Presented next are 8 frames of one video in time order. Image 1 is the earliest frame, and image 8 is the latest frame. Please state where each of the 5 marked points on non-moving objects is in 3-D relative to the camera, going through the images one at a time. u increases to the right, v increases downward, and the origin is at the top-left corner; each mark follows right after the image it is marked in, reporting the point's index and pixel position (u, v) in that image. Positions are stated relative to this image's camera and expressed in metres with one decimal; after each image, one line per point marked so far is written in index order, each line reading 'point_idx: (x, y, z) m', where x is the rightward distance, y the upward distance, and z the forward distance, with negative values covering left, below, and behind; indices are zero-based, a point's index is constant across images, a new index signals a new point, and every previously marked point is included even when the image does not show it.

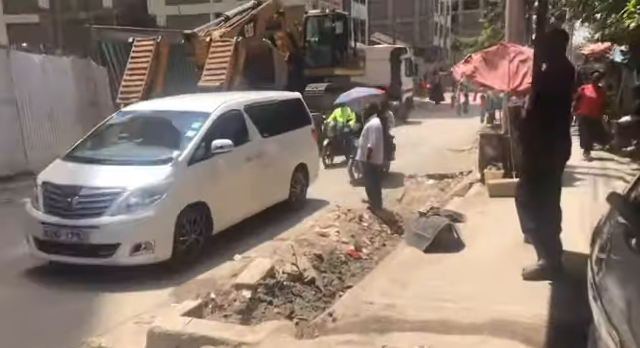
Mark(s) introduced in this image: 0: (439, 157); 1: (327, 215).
0: (+3.0, +0.4, +15.7) m
1: (+0.1, -0.6, +9.7) m
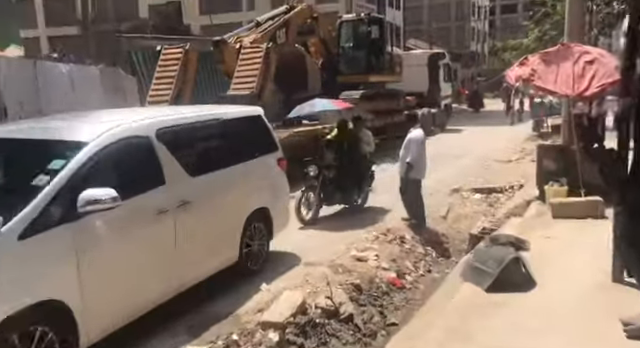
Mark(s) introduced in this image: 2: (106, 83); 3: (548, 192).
0: (+3.8, +0.1, +14.6) m
1: (+0.6, -0.9, +8.7) m
2: (-5.0, +2.1, +14.6) m
3: (+3.1, -0.3, +8.4) m
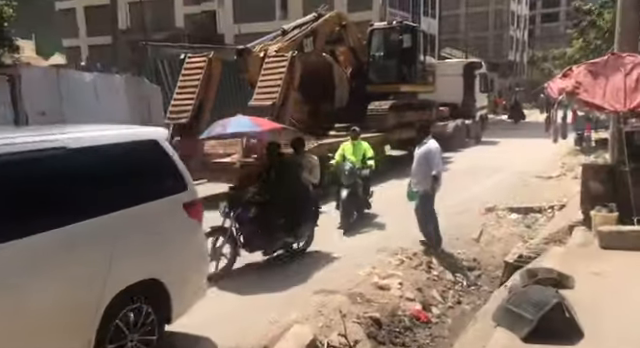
0: (+4.4, -0.2, +13.7) m
1: (+0.9, -1.1, +8.0) m
2: (-4.3, +1.9, +14.2) m
3: (+3.3, -0.5, +7.6) m
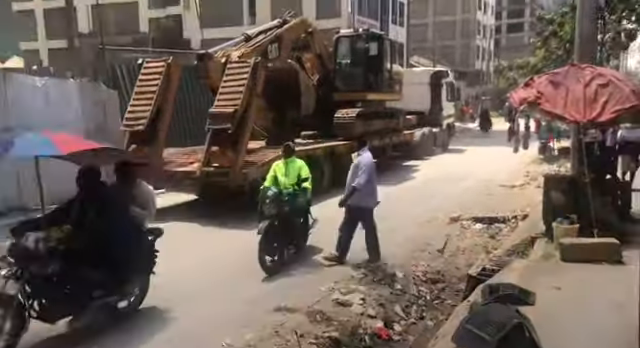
0: (+3.7, -0.4, +13.6) m
1: (+0.4, -1.2, +7.8) m
2: (-5.1, +1.7, +13.8) m
3: (+2.8, -0.7, +7.5) m
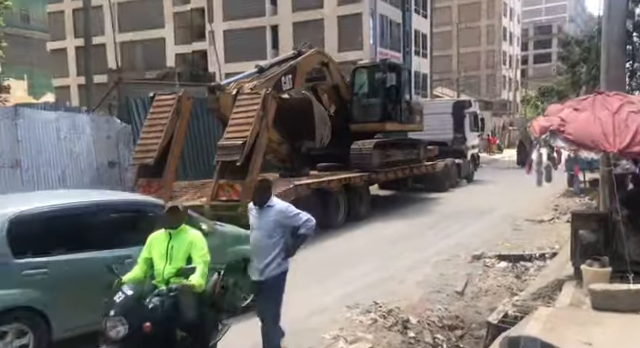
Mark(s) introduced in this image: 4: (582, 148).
0: (+4.0, -1.1, +12.9) m
1: (+0.4, -1.7, +7.2) m
2: (-4.8, +0.9, +13.5) m
3: (+2.9, -1.1, +6.8) m
4: (+3.0, +0.3, +7.1) m
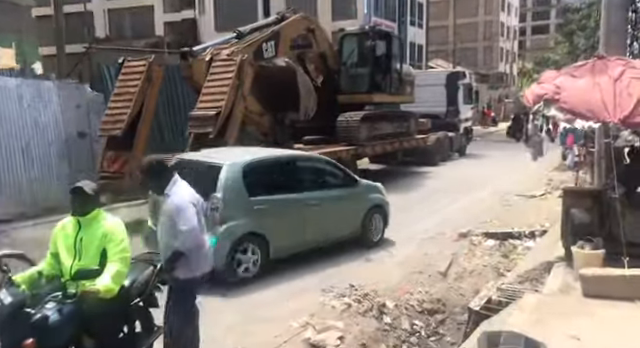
0: (+3.6, -0.6, +12.3) m
1: (+0.1, -1.4, +6.6) m
2: (-5.2, +1.5, +12.8) m
3: (+2.5, -0.8, +6.2) m
4: (+2.6, +0.6, +6.5) m
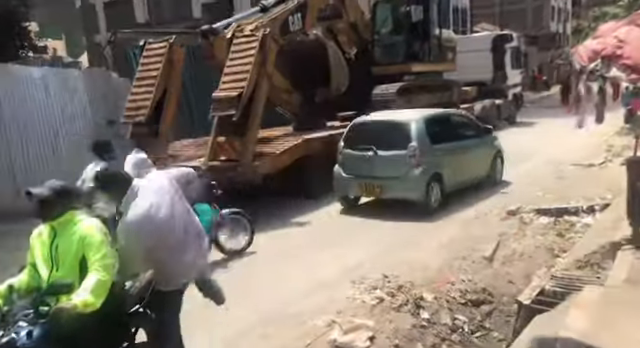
0: (+4.3, 0.0, +11.3) m
1: (+0.4, -1.2, +5.9) m
2: (-4.5, +1.7, +12.5) m
3: (+2.8, -0.5, +5.4) m
4: (+2.8, +0.8, +5.5) m
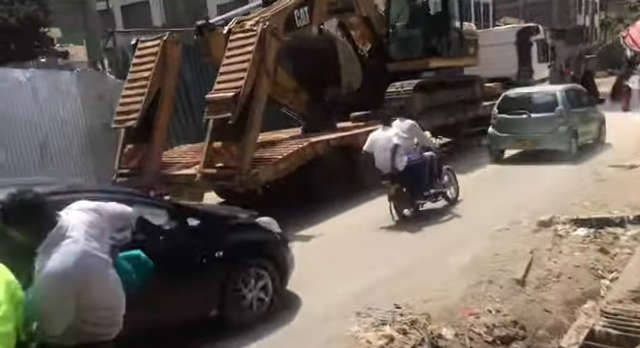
0: (+4.5, -0.1, +10.2) m
1: (+0.4, -1.3, +4.9) m
2: (-4.3, +1.5, +11.6) m
3: (+2.7, -0.6, +4.3) m
4: (+2.7, +0.8, +4.4) m
